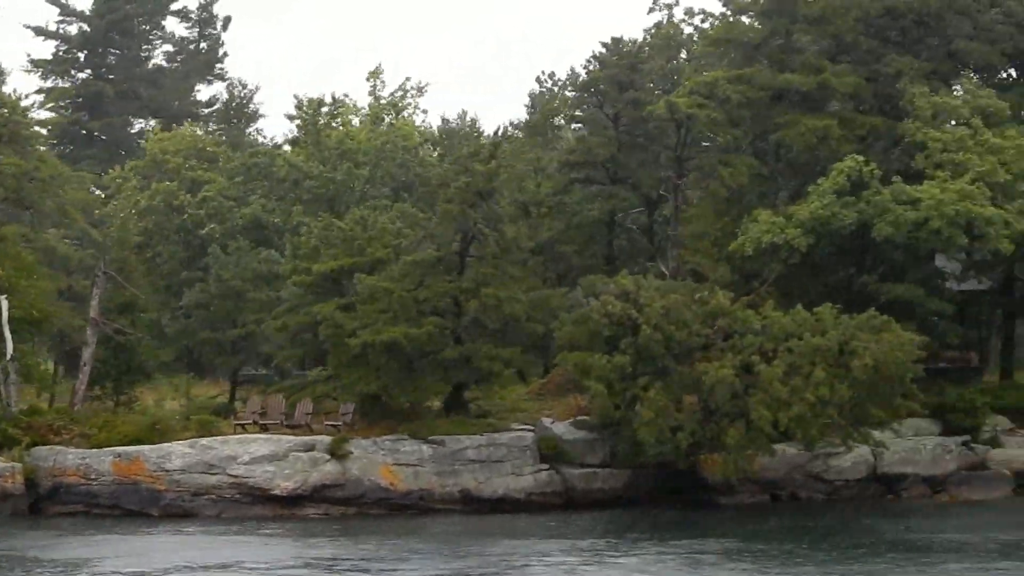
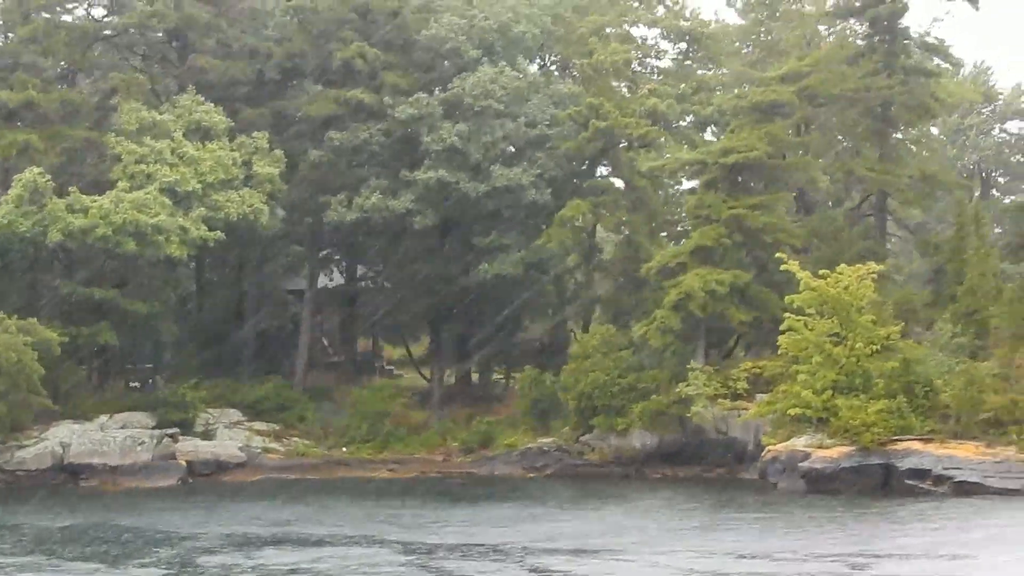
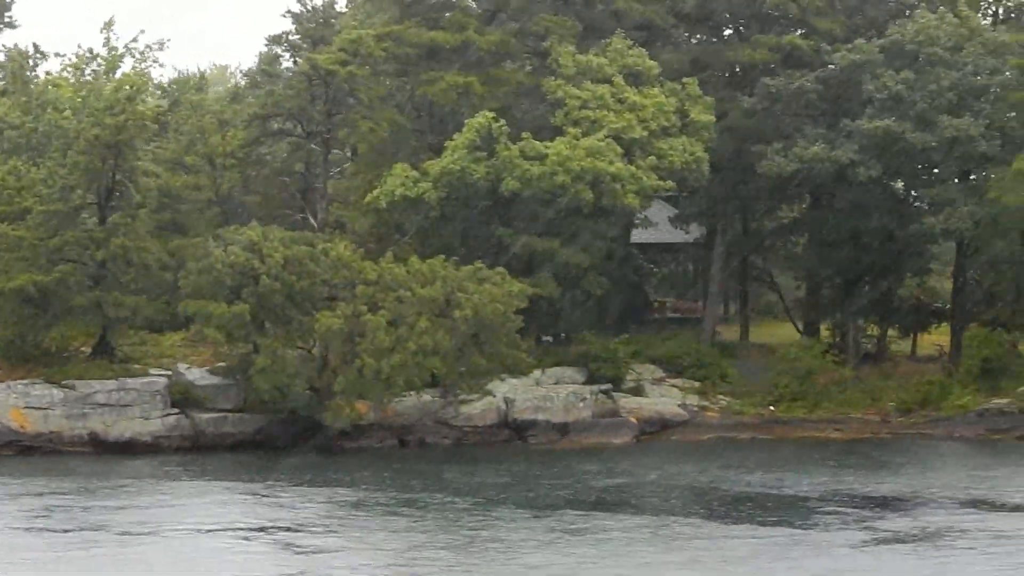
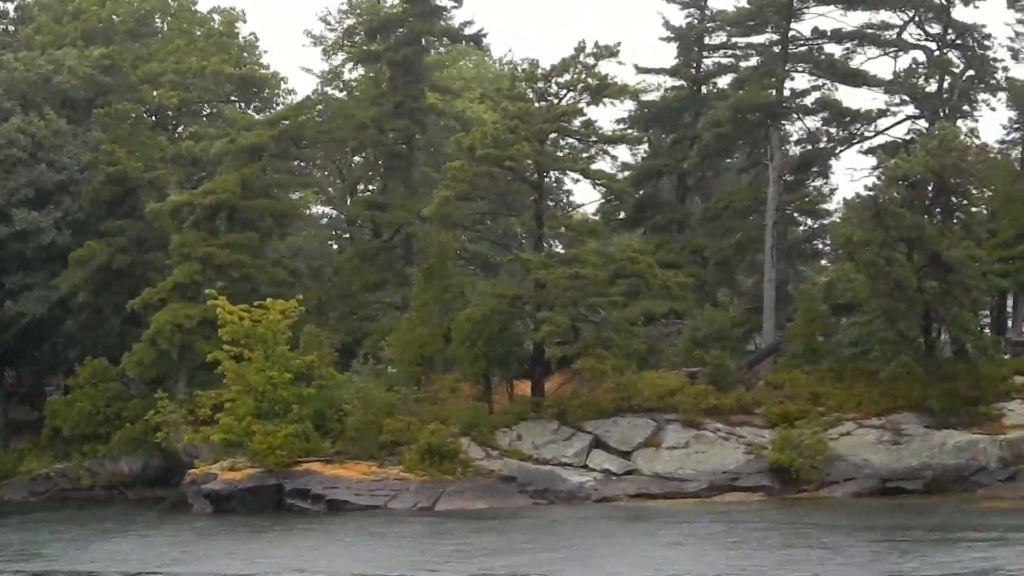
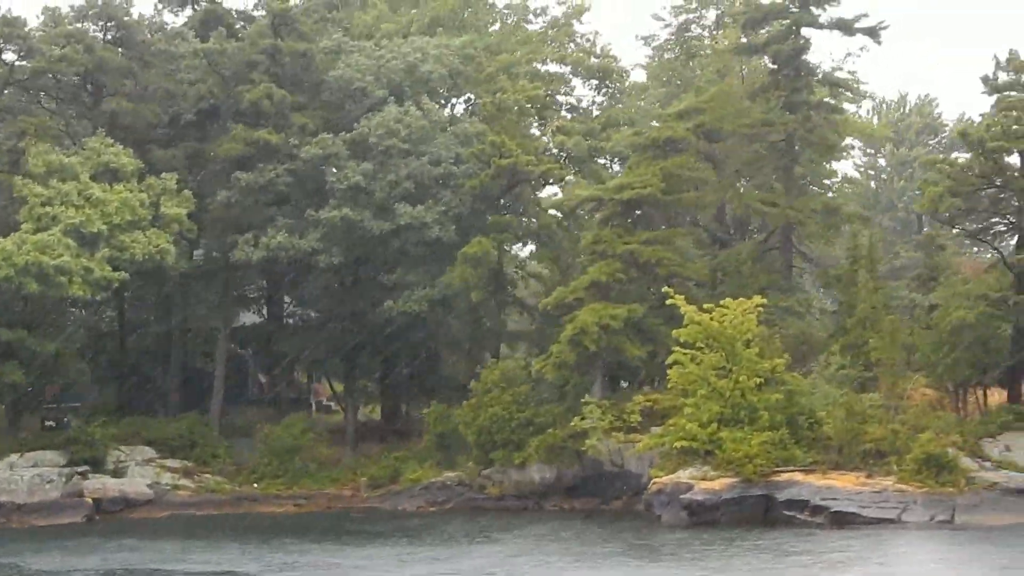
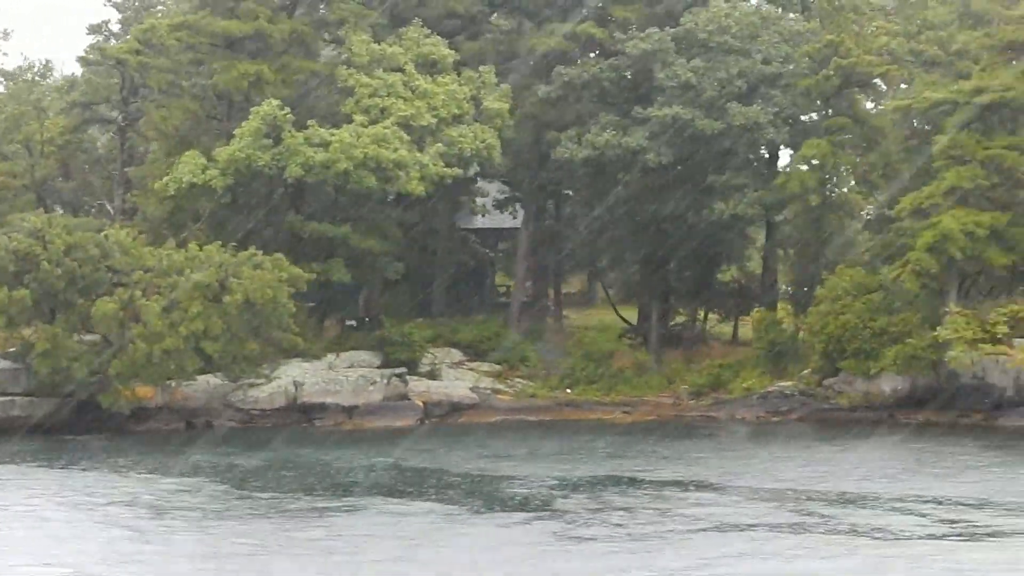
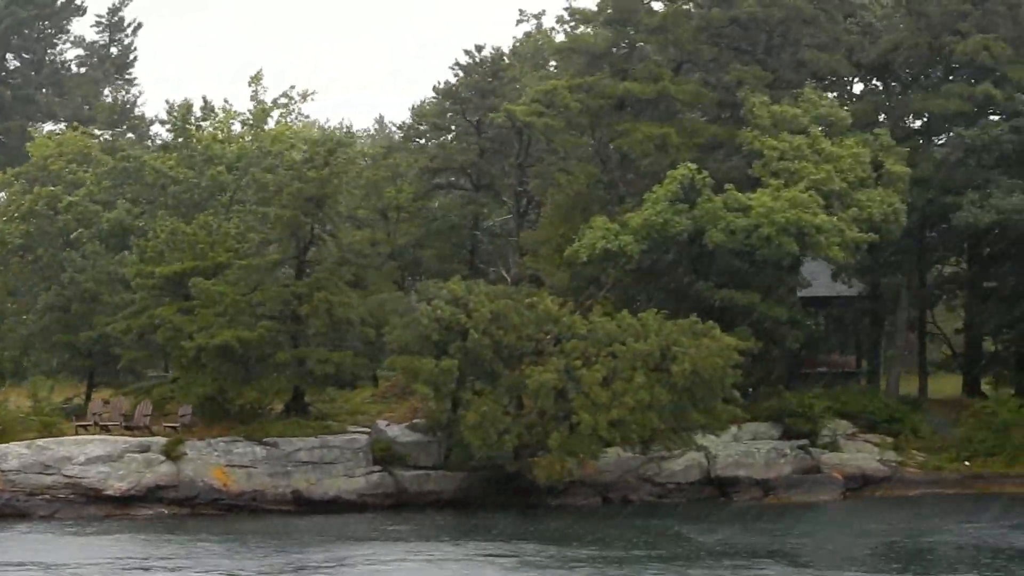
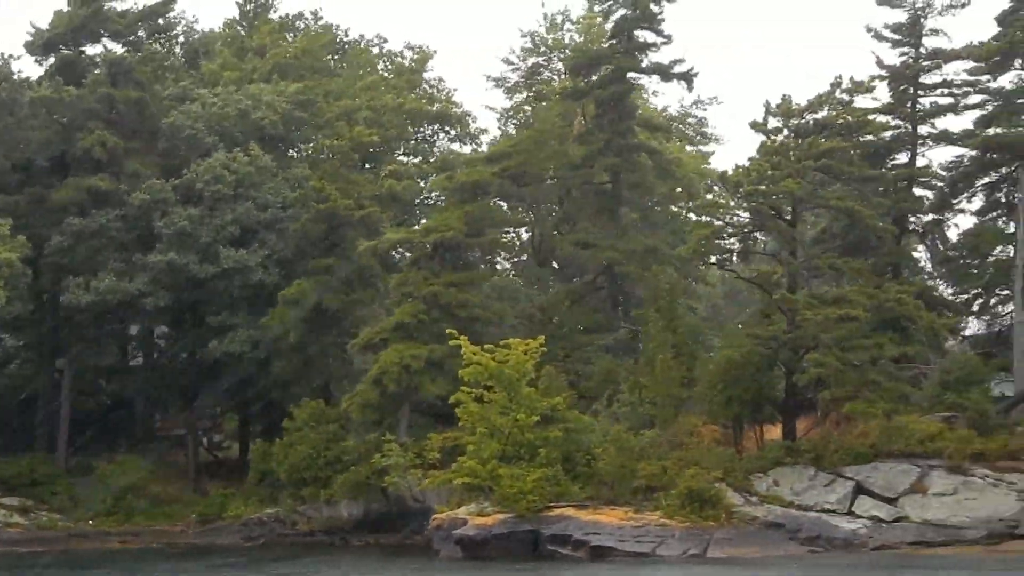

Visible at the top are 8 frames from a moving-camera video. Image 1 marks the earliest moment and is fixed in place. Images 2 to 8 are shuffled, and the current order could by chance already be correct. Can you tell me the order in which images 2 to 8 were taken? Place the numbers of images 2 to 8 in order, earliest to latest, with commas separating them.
7, 3, 6, 2, 5, 8, 4
